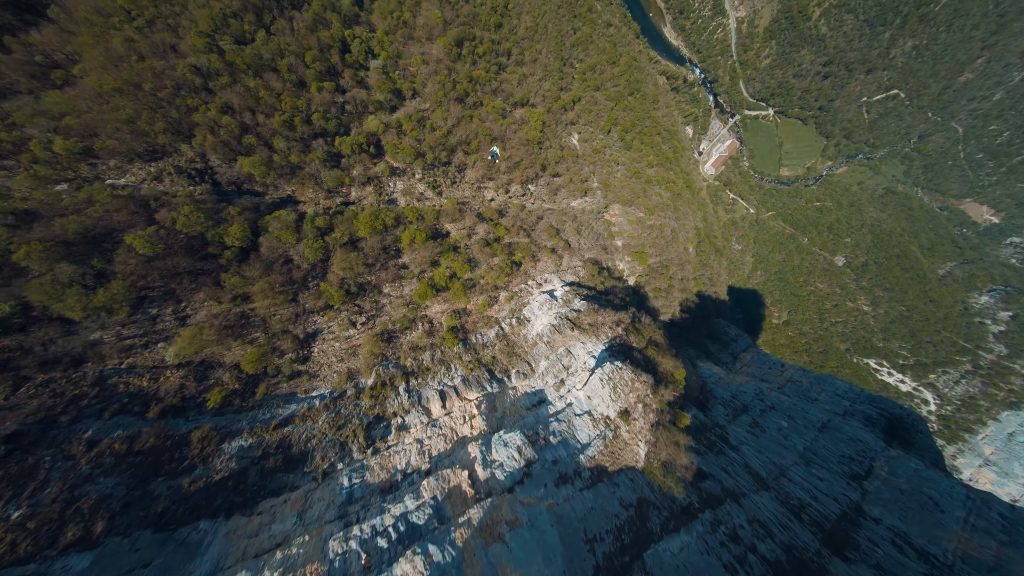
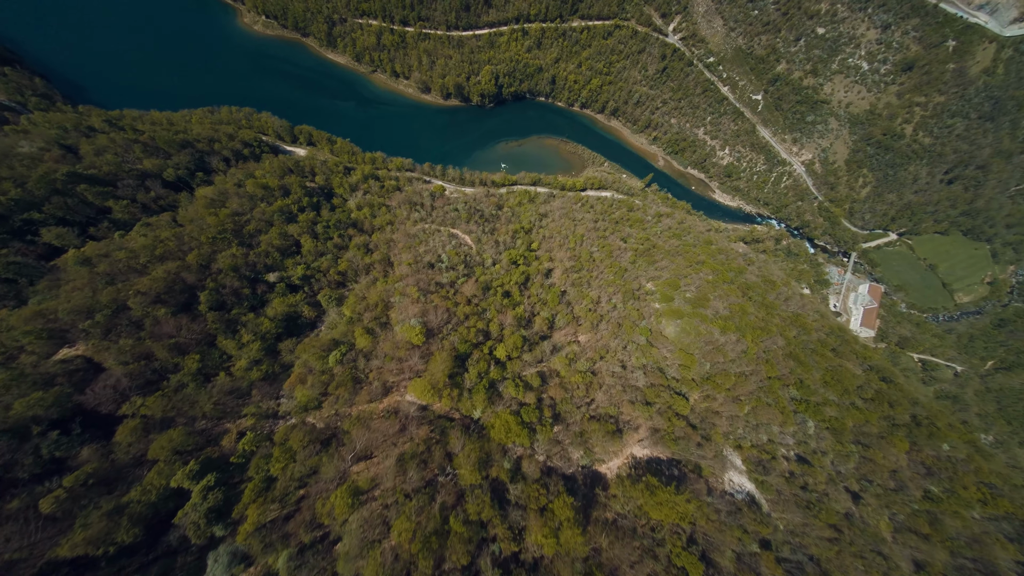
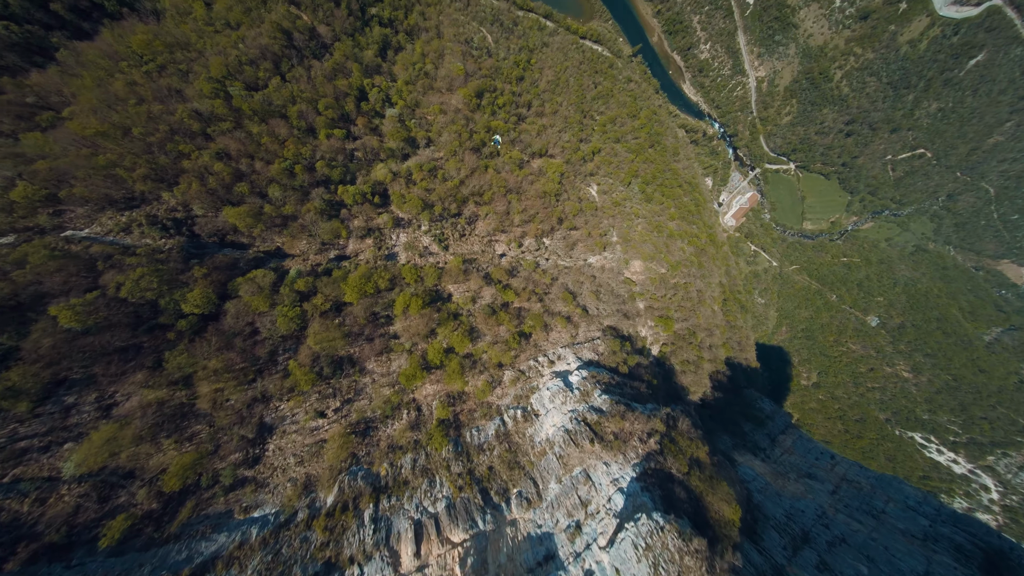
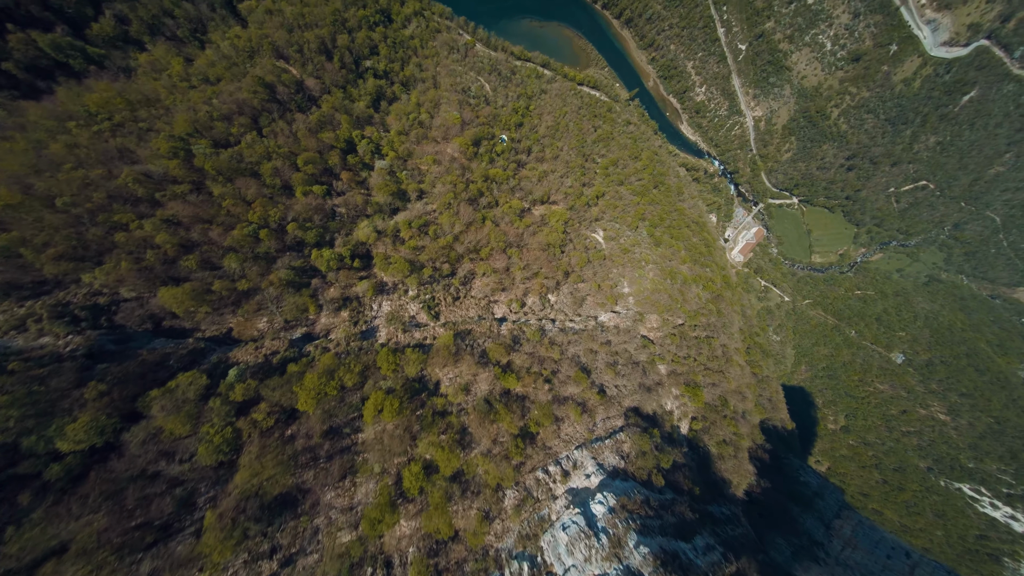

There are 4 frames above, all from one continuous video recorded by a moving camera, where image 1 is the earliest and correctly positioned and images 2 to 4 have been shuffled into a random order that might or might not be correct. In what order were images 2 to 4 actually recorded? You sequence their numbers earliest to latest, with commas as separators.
3, 4, 2
